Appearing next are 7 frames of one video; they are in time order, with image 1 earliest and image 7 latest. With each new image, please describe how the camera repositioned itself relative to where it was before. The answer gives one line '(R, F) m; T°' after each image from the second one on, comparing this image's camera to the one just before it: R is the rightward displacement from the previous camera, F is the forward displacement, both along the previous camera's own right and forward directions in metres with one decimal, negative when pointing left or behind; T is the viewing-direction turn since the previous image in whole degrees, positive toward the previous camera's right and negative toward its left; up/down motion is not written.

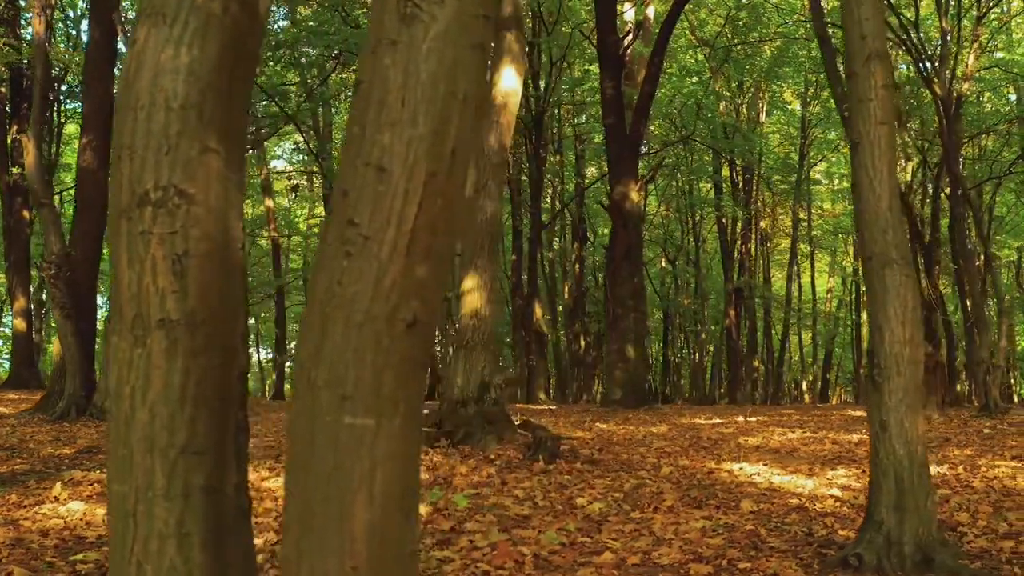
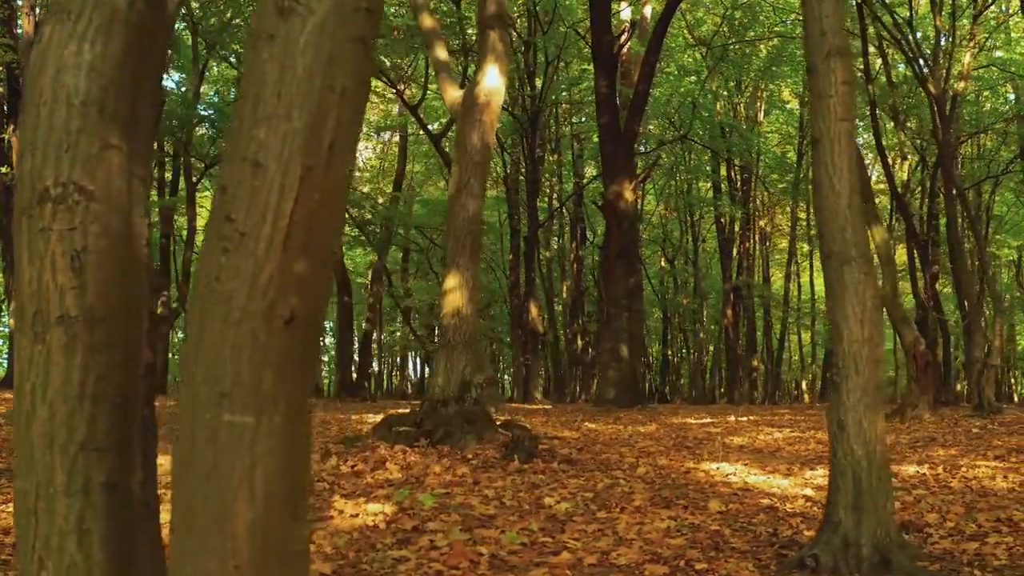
(+0.2, 0.0) m; 0°
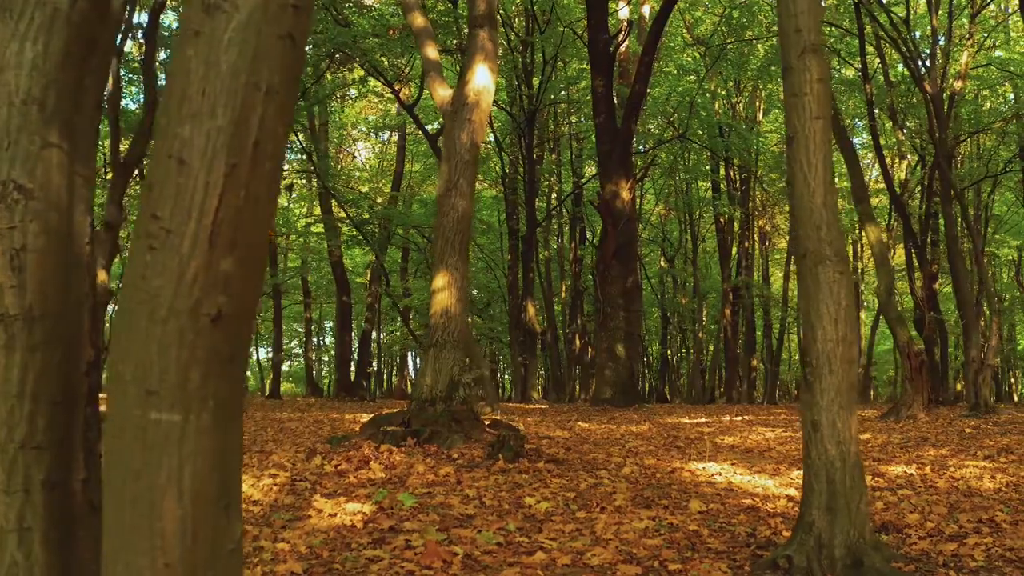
(+0.2, 0.0) m; 0°
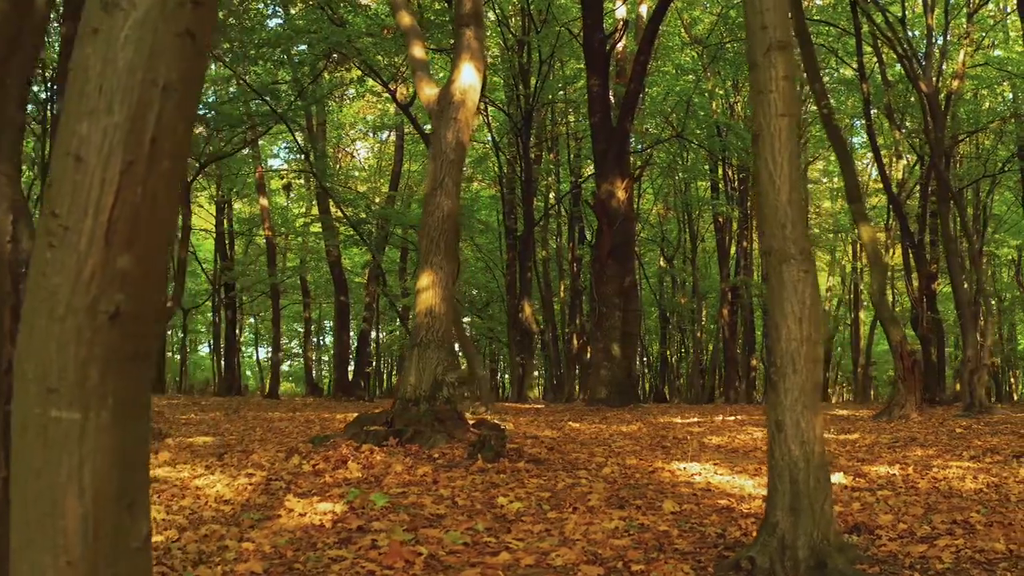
(+0.2, 0.0) m; 0°
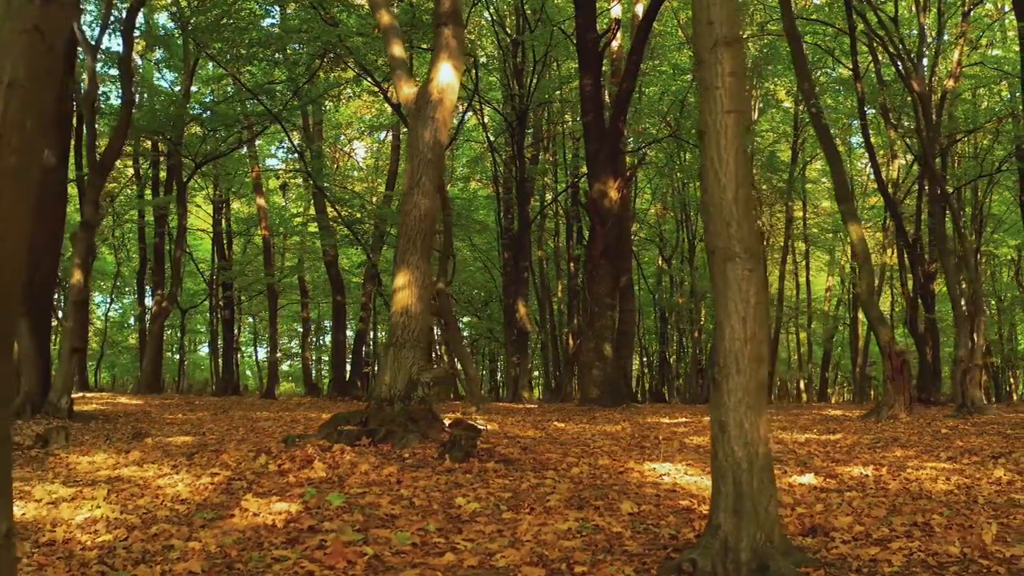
(+0.3, 0.0) m; 0°
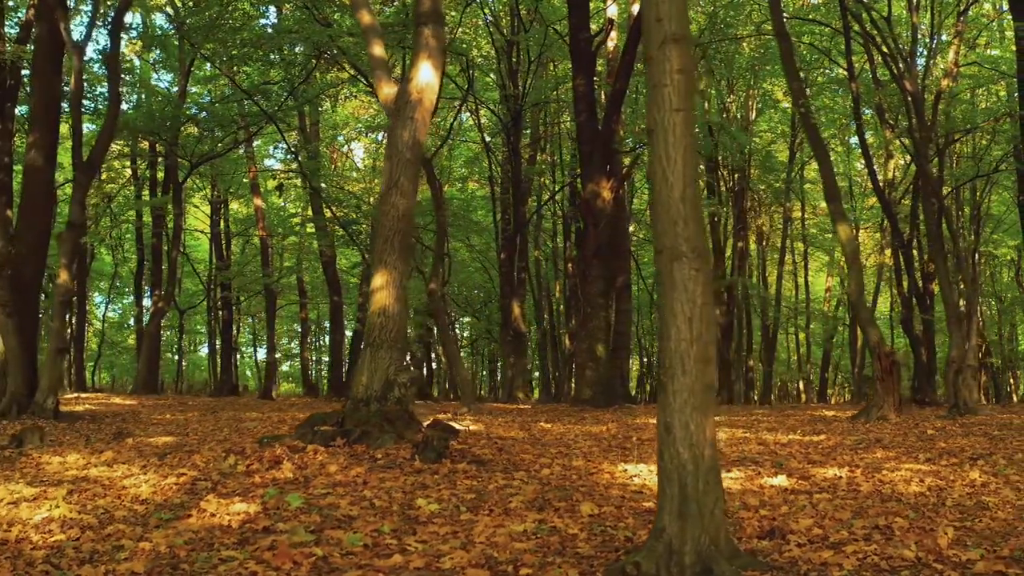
(+0.3, 0.0) m; 0°
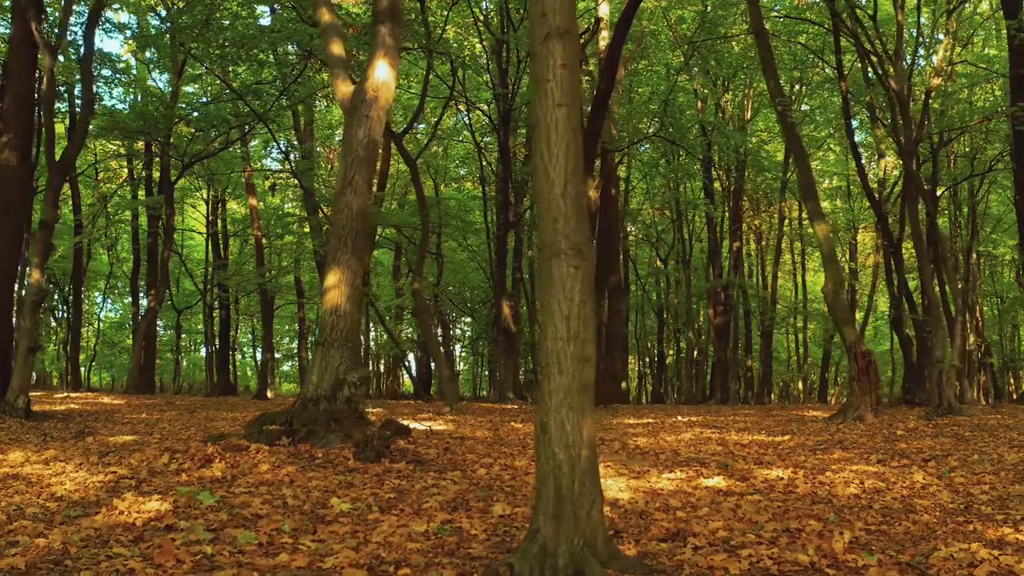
(+0.6, 0.0) m; -1°
